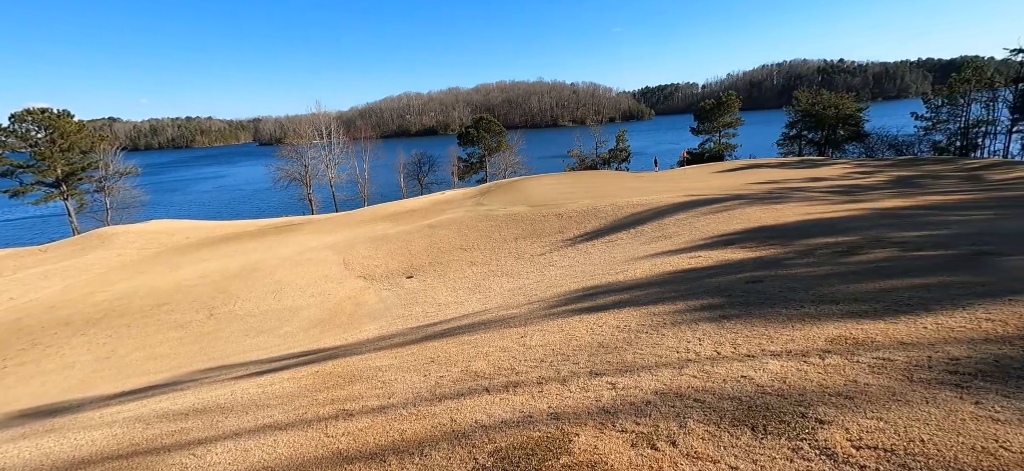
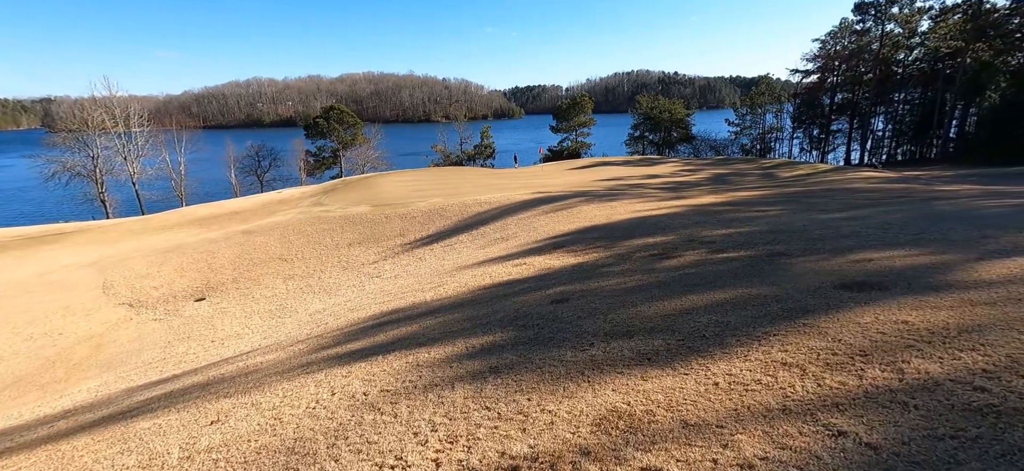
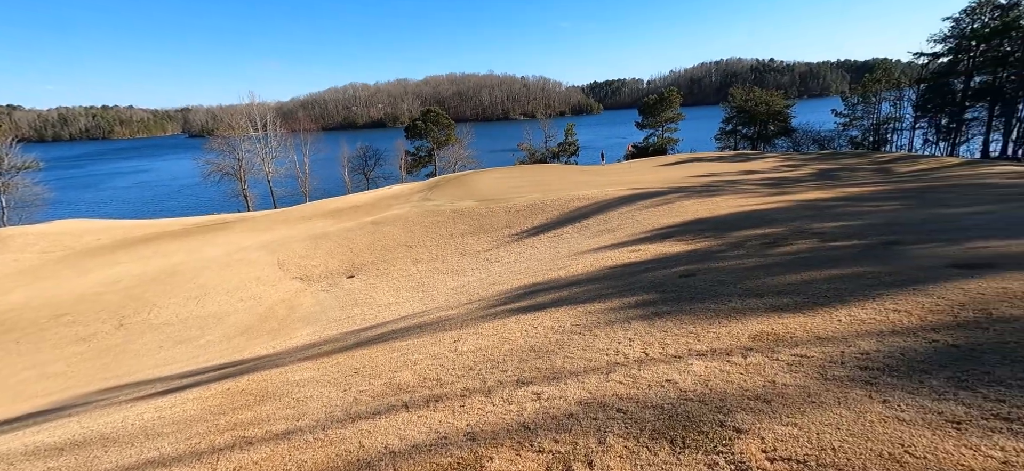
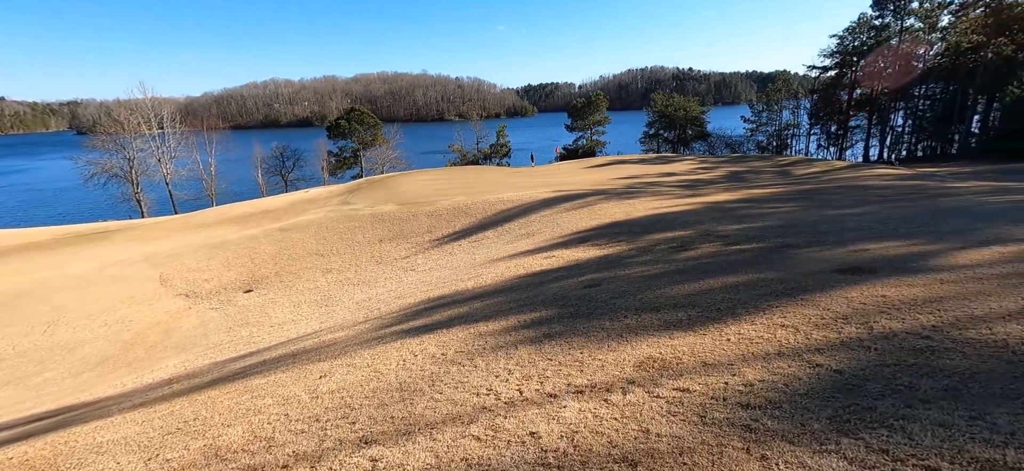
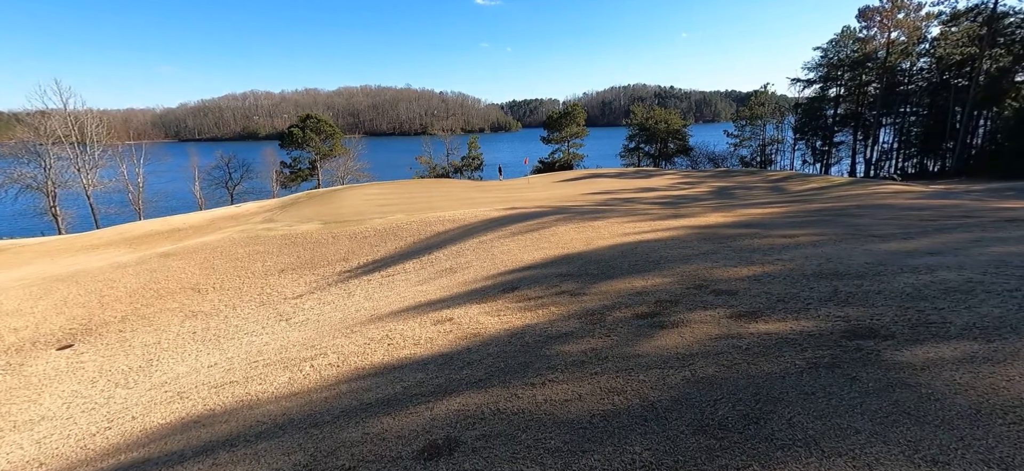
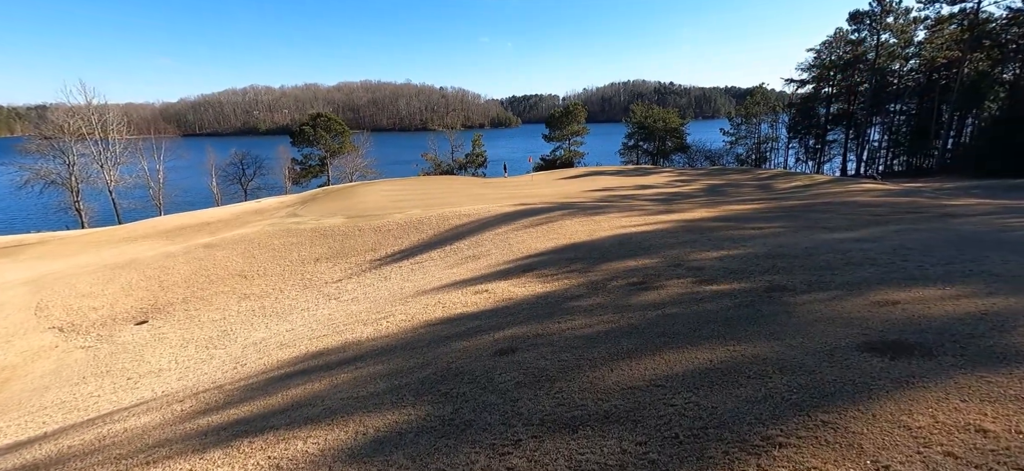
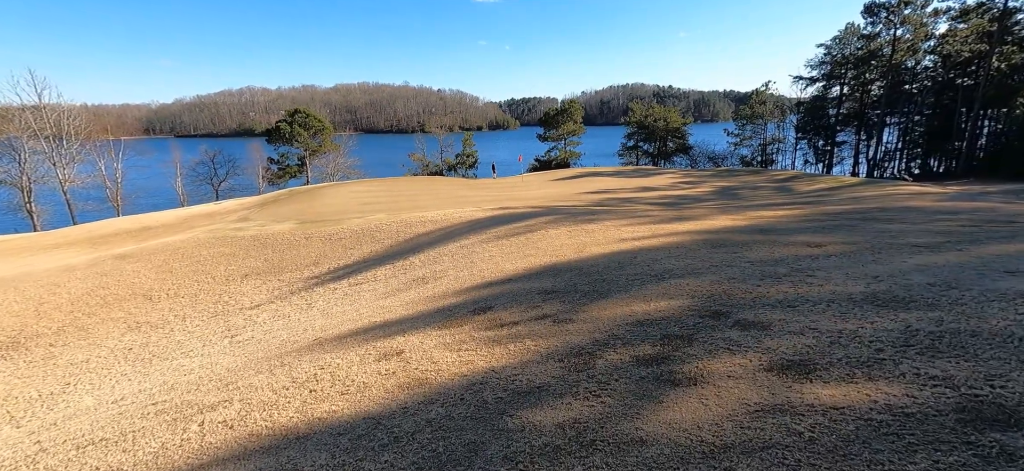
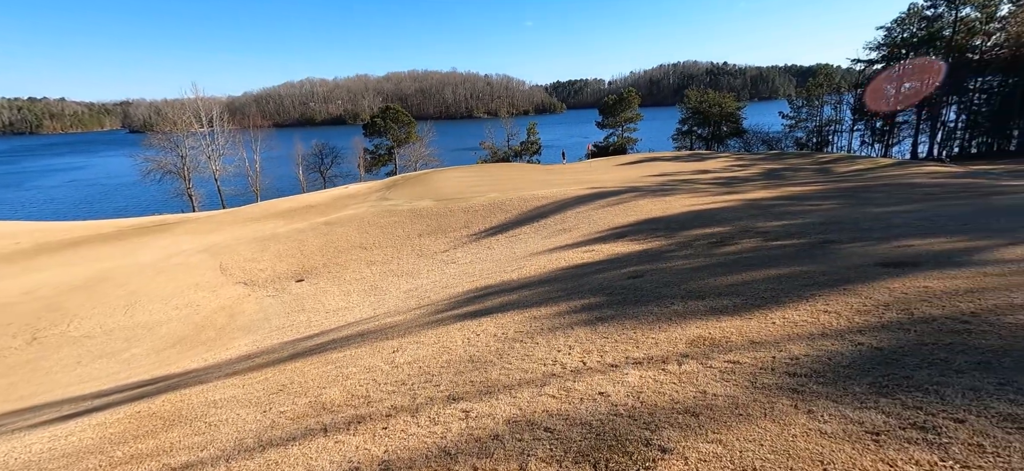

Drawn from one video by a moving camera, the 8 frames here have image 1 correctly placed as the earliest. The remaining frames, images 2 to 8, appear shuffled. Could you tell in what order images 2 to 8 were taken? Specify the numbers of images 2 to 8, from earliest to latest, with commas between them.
3, 8, 4, 2, 6, 5, 7
